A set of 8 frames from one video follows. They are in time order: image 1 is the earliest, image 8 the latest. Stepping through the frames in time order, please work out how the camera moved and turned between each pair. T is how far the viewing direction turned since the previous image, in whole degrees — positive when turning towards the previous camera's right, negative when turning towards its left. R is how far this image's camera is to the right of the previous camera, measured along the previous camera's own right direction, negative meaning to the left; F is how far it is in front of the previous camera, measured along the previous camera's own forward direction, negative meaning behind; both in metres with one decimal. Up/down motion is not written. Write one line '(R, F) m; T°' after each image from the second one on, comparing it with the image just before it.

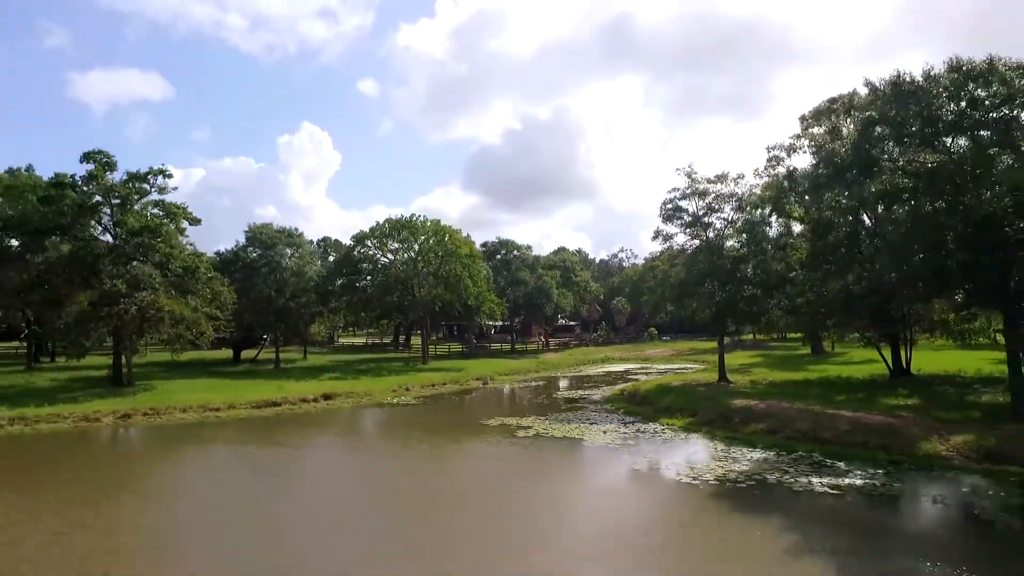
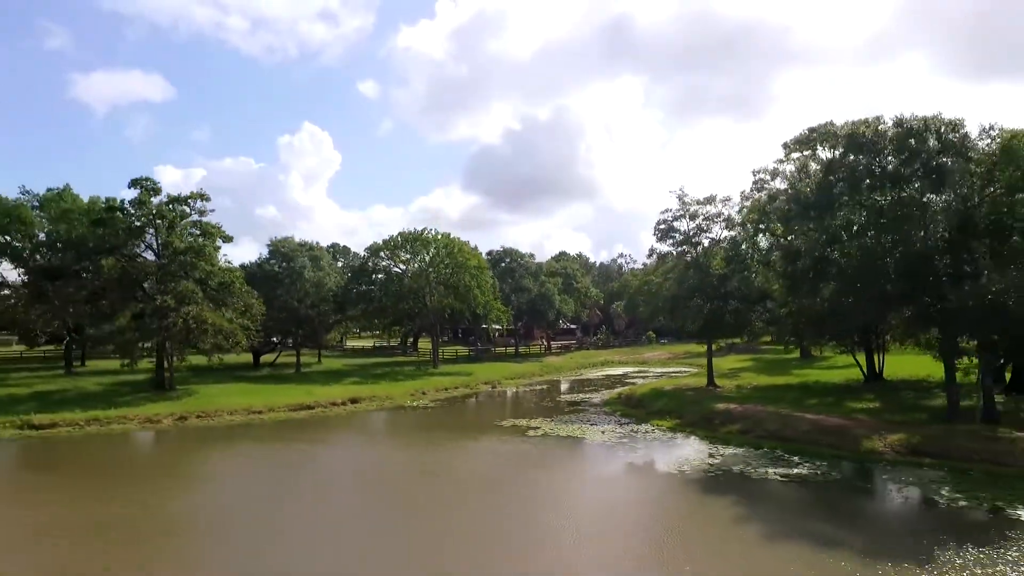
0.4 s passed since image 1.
(-0.3, -2.7) m; 0°
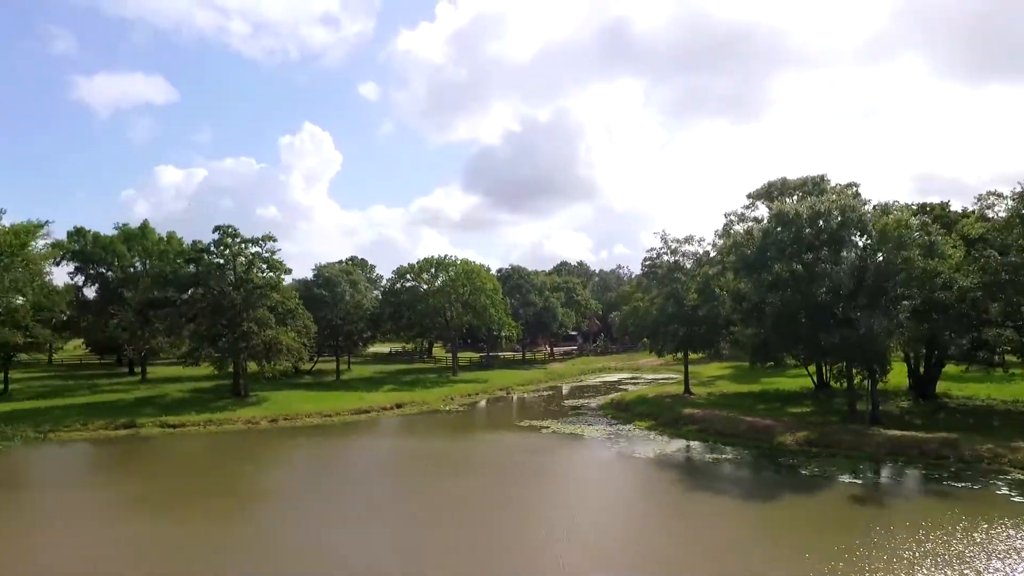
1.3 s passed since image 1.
(-0.7, -6.6) m; 0°
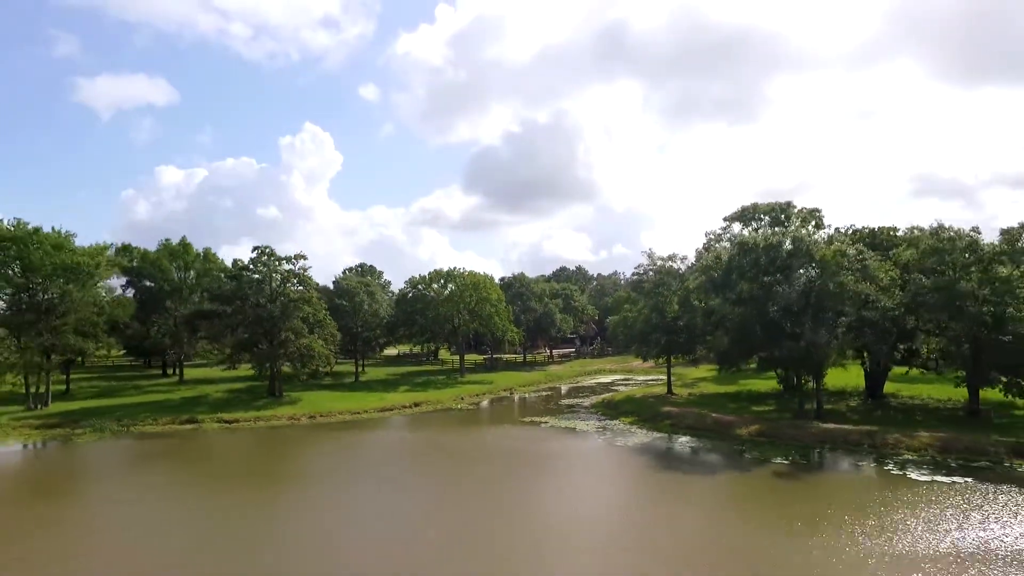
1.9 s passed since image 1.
(-0.2, -4.8) m; 0°
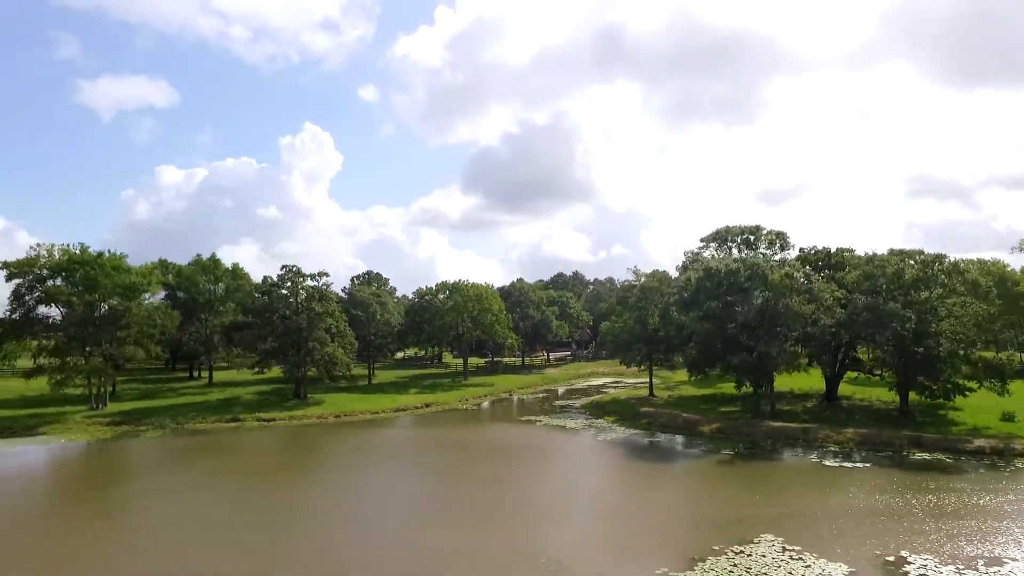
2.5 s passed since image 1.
(0.0, -5.0) m; 0°
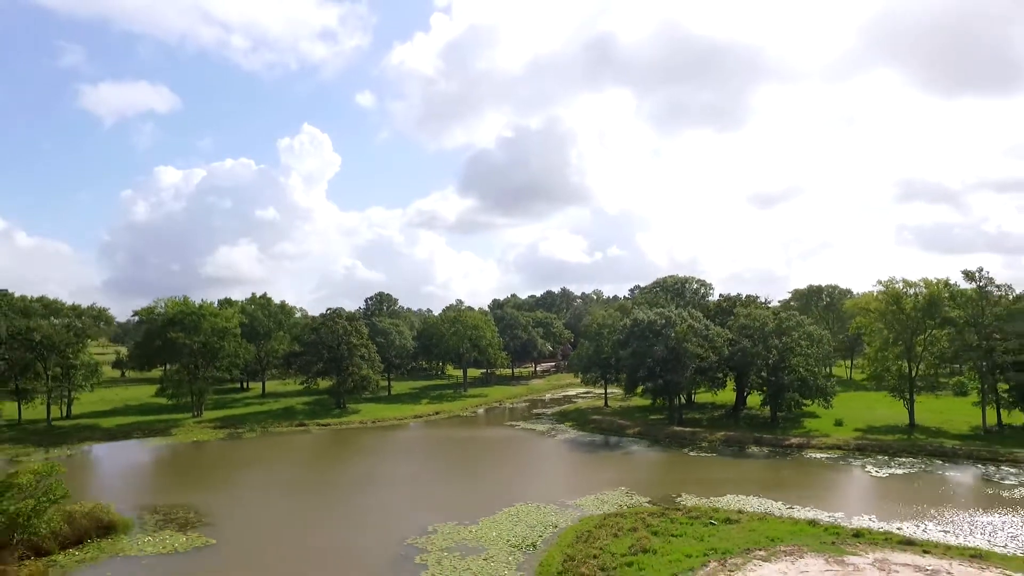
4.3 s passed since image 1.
(+0.8, -14.6) m; 0°
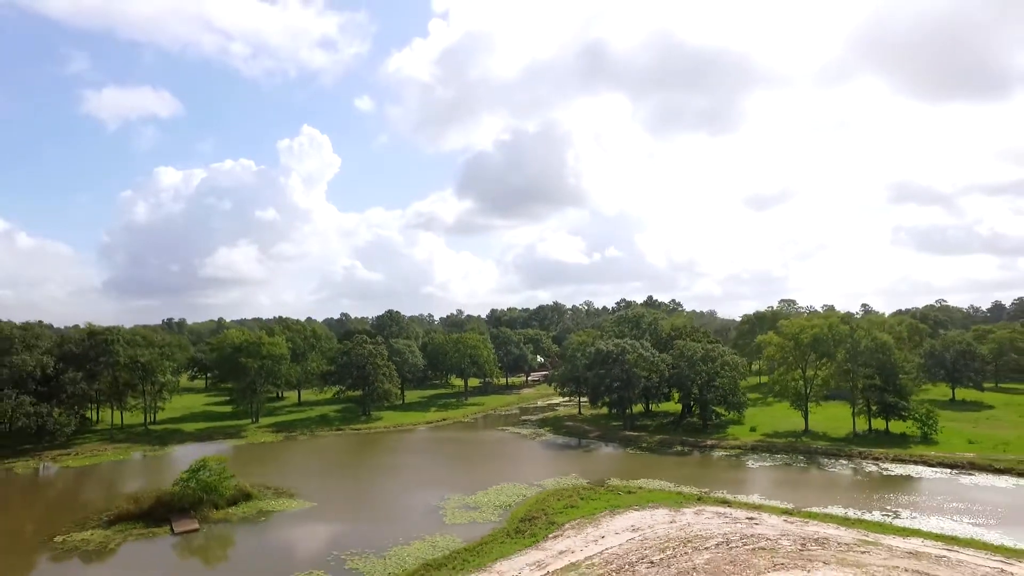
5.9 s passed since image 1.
(+0.7, -14.3) m; 0°
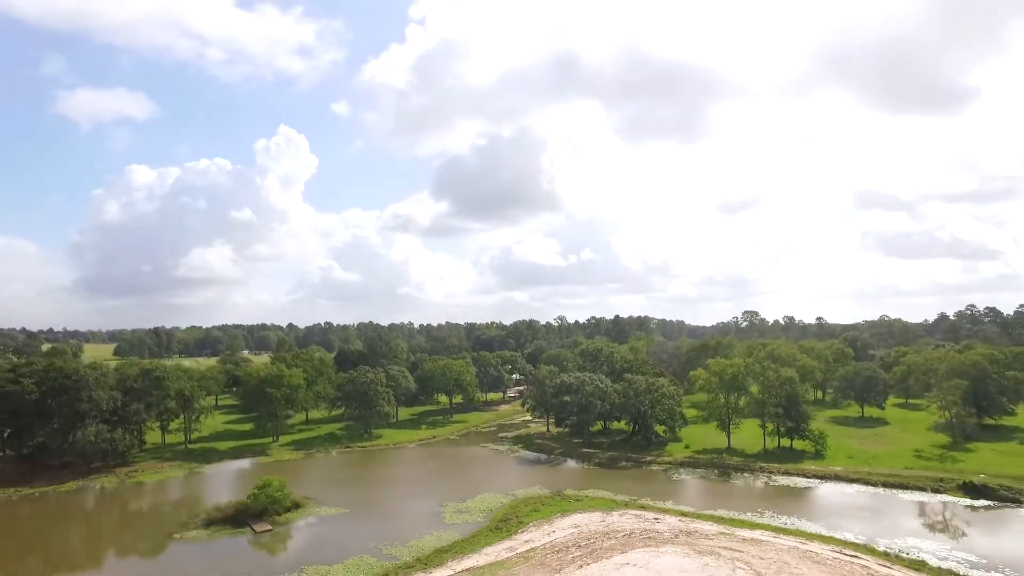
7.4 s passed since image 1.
(-0.3, -13.7) m; +2°
